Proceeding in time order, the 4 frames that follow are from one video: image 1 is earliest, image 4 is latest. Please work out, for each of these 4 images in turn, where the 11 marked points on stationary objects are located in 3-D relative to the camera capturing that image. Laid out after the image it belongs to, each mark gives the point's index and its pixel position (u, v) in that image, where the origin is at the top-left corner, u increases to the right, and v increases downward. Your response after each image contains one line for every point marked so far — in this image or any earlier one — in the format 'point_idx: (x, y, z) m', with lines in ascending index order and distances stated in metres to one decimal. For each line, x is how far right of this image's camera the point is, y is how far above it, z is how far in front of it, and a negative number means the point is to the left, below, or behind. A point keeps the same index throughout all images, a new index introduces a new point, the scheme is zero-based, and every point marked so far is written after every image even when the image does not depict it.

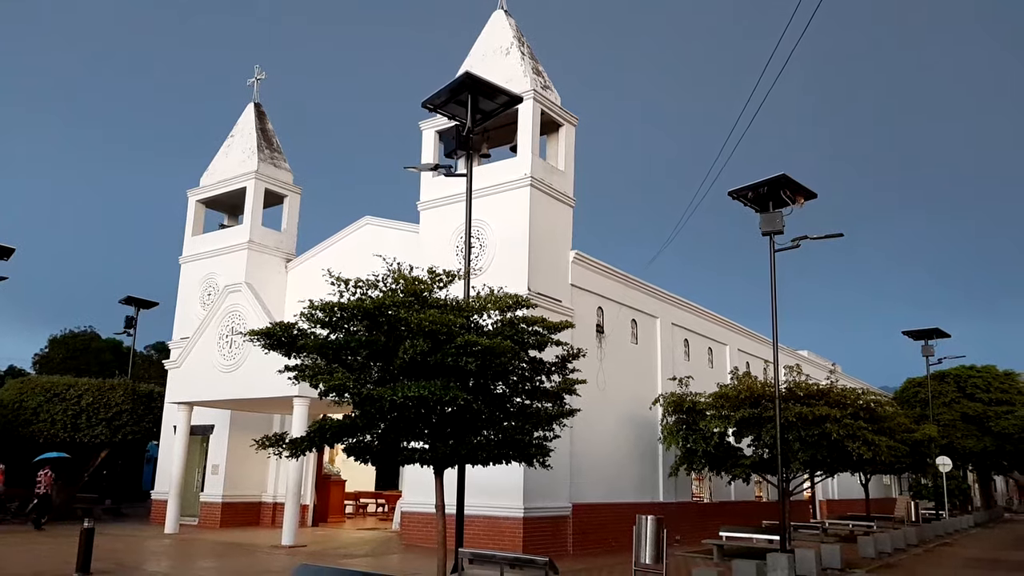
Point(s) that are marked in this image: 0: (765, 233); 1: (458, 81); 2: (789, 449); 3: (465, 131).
0: (+5.0, +1.1, +16.7) m
1: (-0.8, +3.2, +13.0) m
2: (+5.5, -3.2, +16.4) m
3: (-0.7, +2.5, +13.5) m
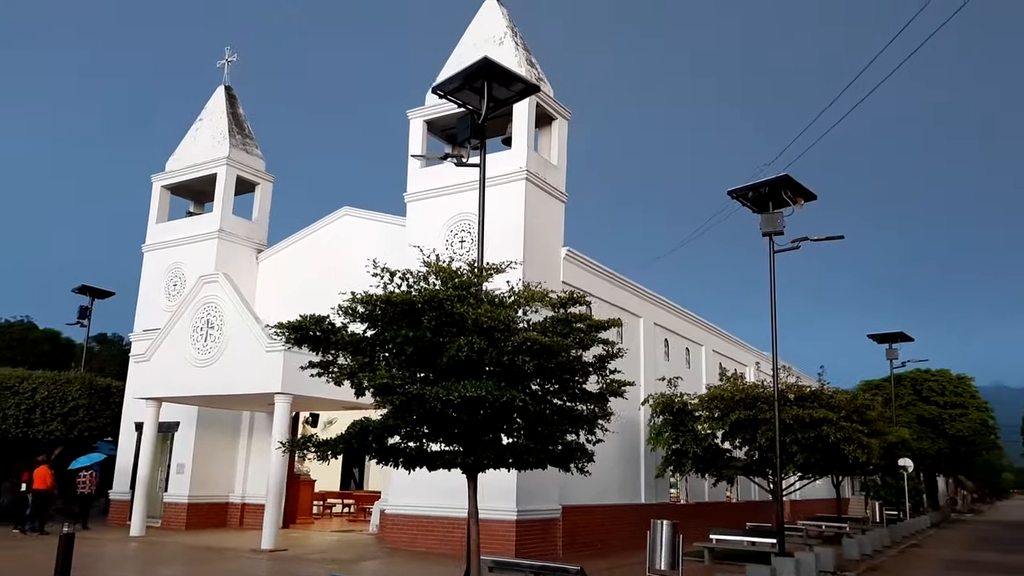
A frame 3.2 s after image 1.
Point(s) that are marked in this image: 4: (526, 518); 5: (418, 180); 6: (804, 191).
0: (+5.0, +1.1, +16.5) m
1: (-0.6, +3.3, +12.4) m
2: (+5.4, -3.2, +16.3) m
3: (-0.5, +2.6, +12.9) m
4: (+0.3, -4.4, +16.1) m
5: (-2.2, +2.5, +19.8) m
6: (+5.9, +1.9, +16.8) m
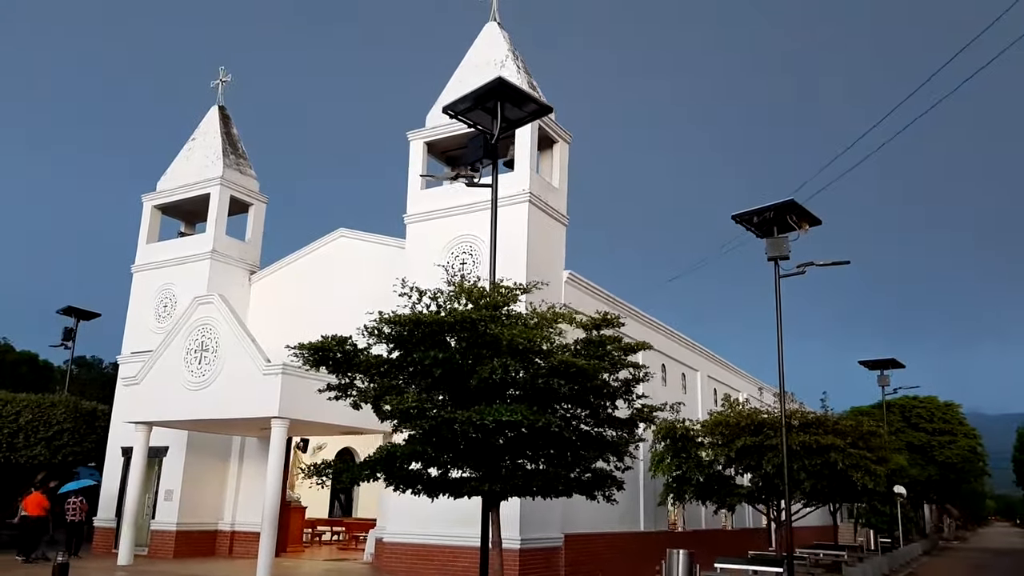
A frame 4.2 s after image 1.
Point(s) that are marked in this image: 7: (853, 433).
0: (+5.1, +0.6, +16.4) m
1: (-0.4, +3.0, +12.3) m
2: (+5.5, -3.7, +16.1) m
3: (-0.3, +2.3, +12.8) m
4: (+0.3, -4.9, +15.7) m
5: (-2.2, +2.0, +19.6) m
6: (+5.9, +1.4, +16.7) m
7: (+6.9, -2.9, +16.9) m
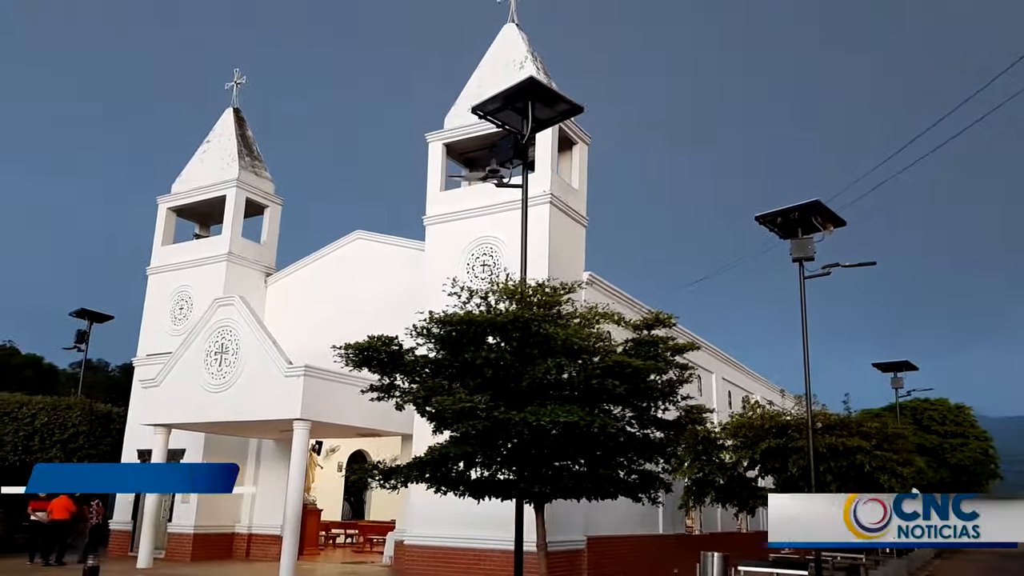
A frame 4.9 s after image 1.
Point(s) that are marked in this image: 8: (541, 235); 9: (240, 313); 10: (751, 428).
0: (+5.5, +0.6, +16.4) m
1: (+0.1, +3.0, +12.2) m
2: (+5.9, -3.7, +16.1) m
3: (+0.1, +2.3, +12.7) m
4: (+0.8, -4.9, +15.6) m
5: (-1.8, +2.0, +19.6) m
6: (+6.4, +1.4, +16.7) m
7: (+7.4, -3.0, +16.8) m
8: (+0.6, +1.1, +17.7) m
9: (-5.8, -0.5, +18.0) m
10: (+4.9, -2.9, +17.3) m
